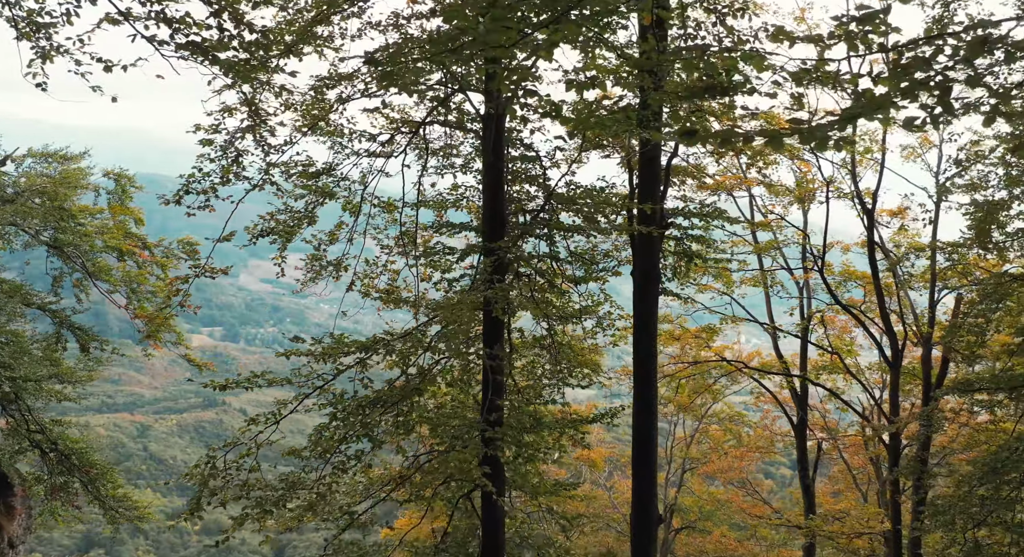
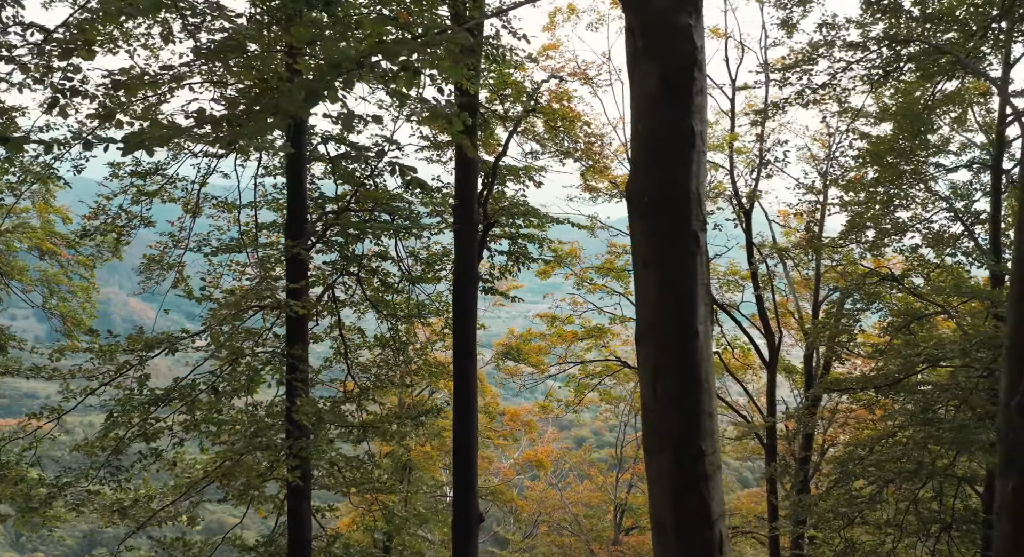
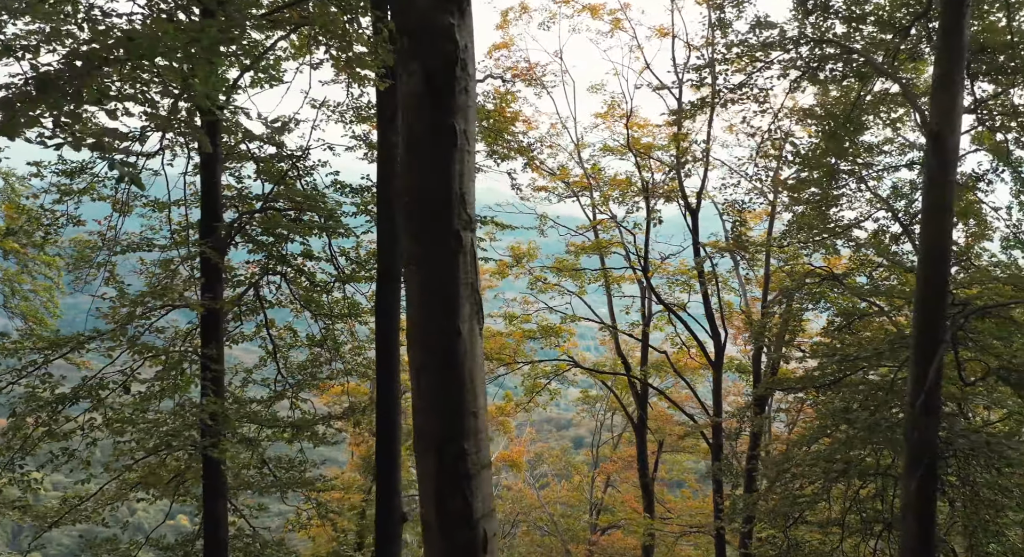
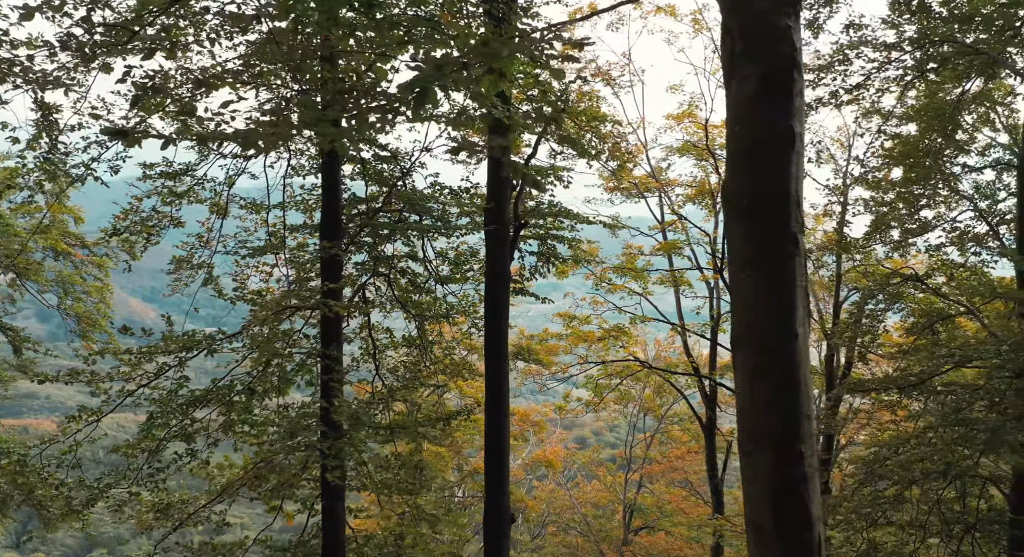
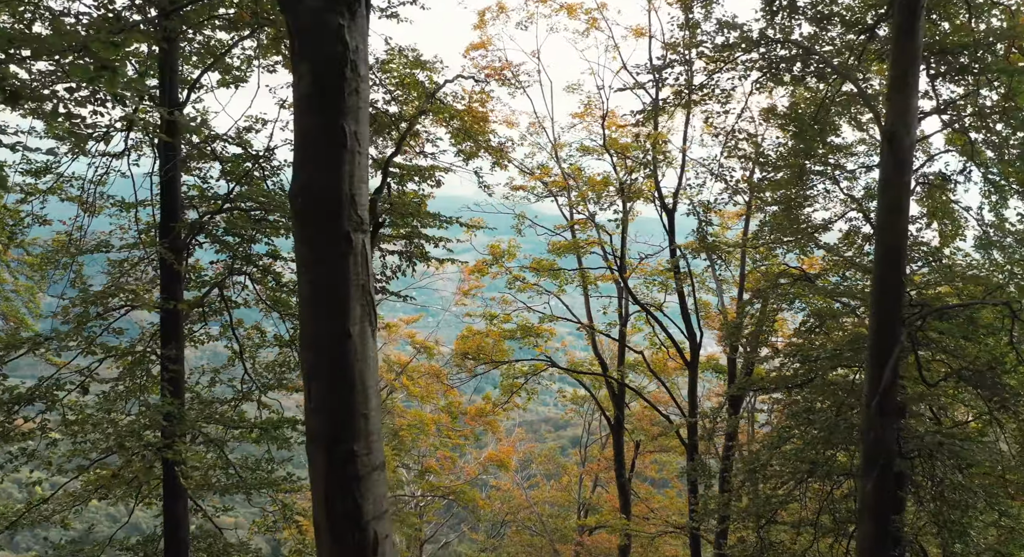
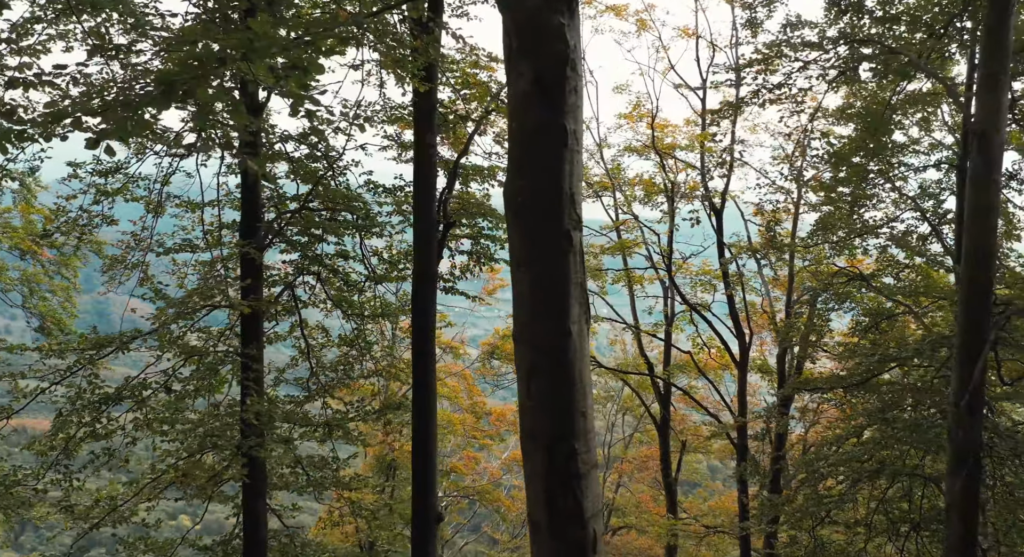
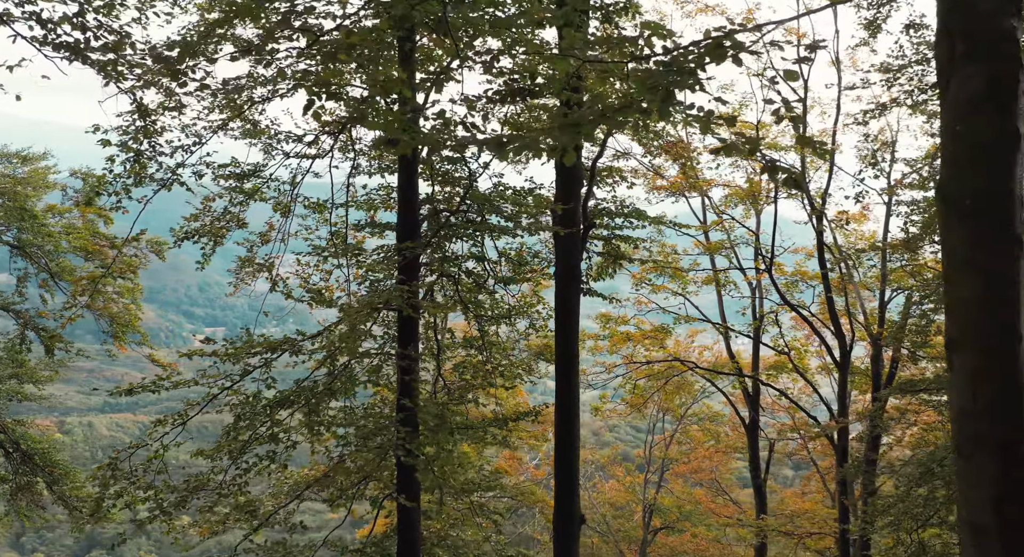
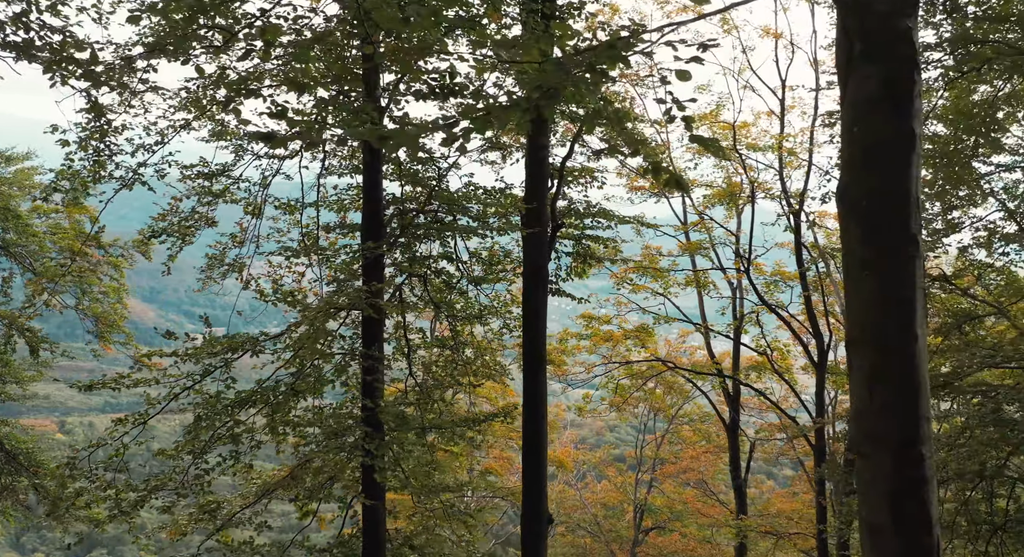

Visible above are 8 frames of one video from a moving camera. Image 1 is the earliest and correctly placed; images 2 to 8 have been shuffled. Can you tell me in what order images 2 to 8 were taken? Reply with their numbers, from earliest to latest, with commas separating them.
7, 8, 4, 2, 6, 3, 5
